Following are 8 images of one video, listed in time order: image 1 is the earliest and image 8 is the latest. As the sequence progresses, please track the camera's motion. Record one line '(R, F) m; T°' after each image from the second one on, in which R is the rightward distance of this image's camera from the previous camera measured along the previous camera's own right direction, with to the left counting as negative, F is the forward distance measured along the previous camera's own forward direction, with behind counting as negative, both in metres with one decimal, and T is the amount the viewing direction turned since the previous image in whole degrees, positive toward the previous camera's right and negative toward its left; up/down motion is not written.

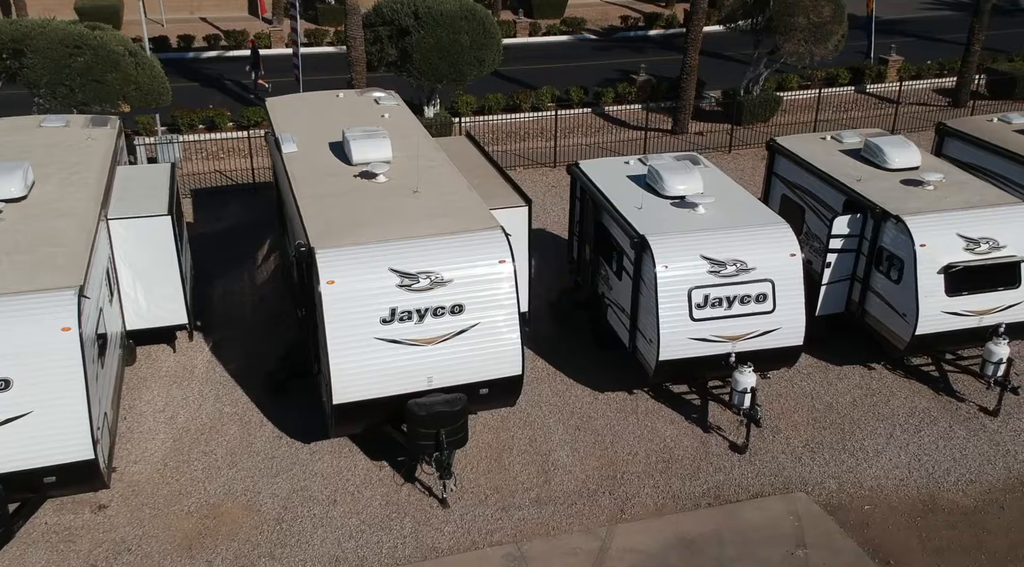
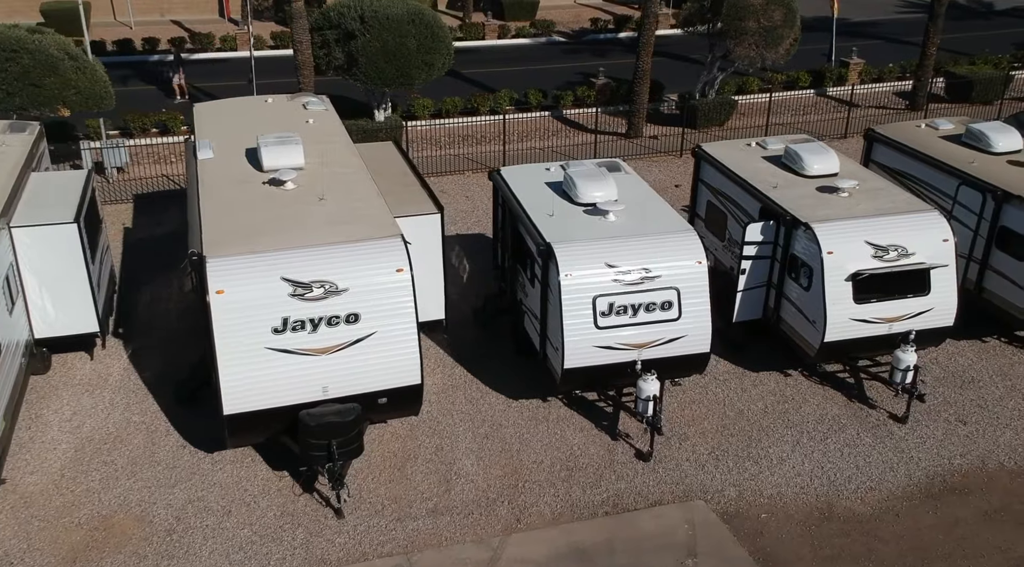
(+1.0, 0.0) m; +1°
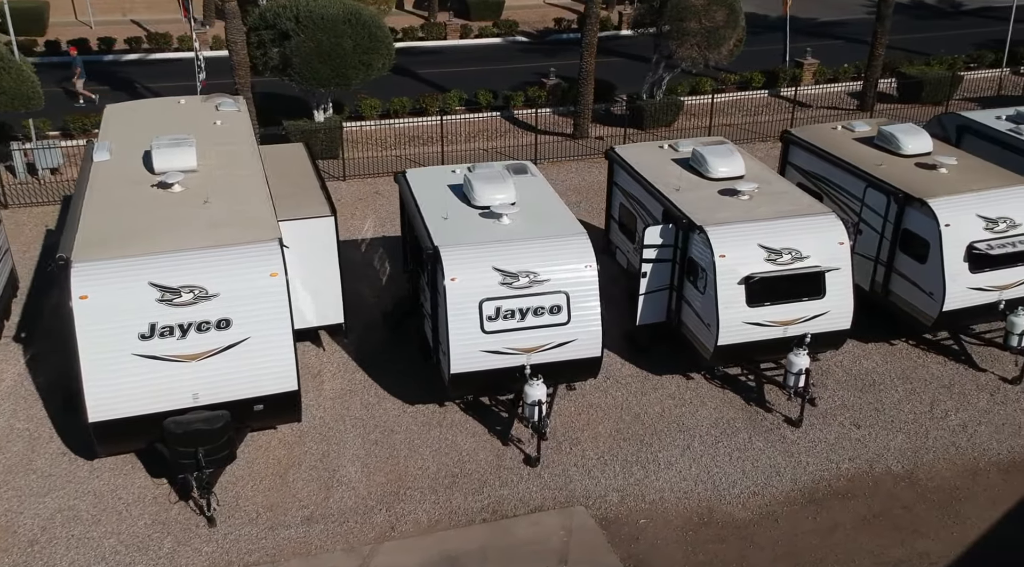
(+1.2, +0.1) m; +1°
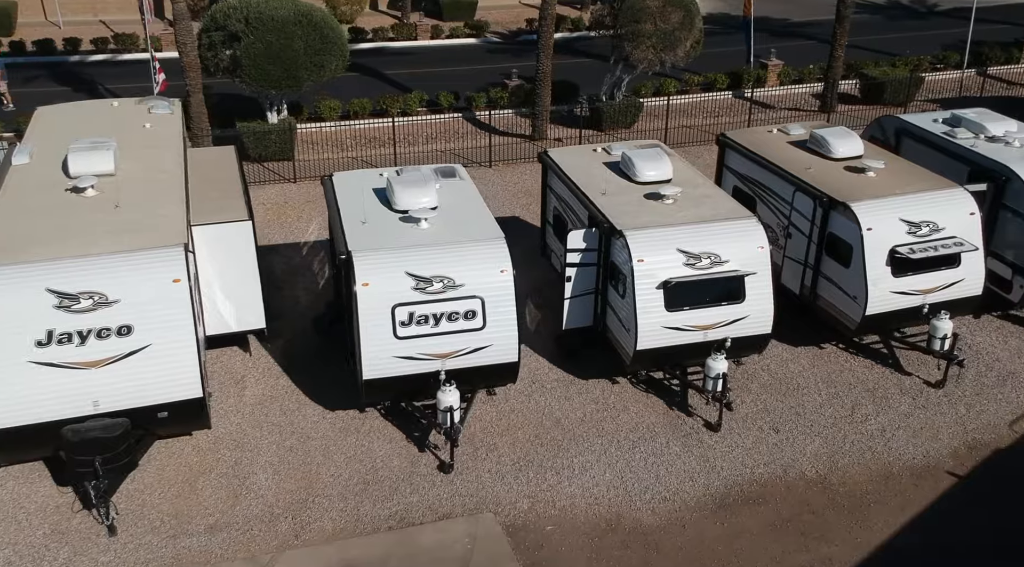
(+0.9, +0.1) m; +1°
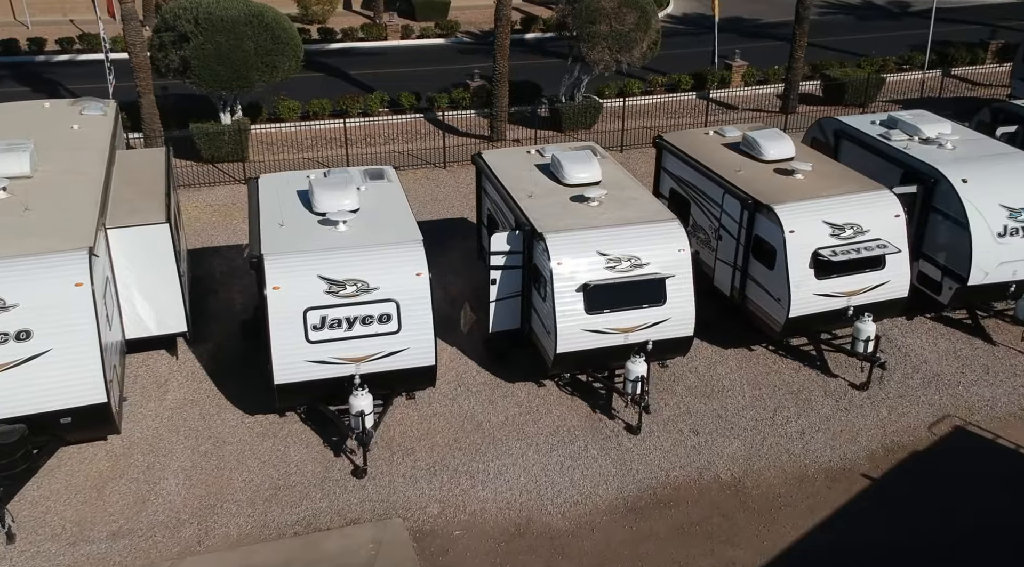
(+0.9, 0.0) m; +1°
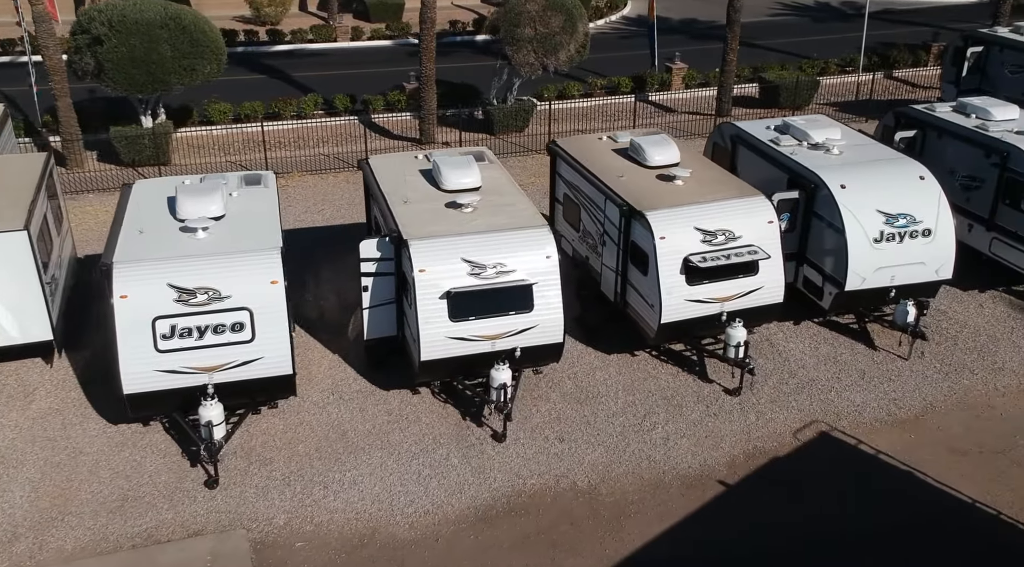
(+1.4, 0.0) m; +1°
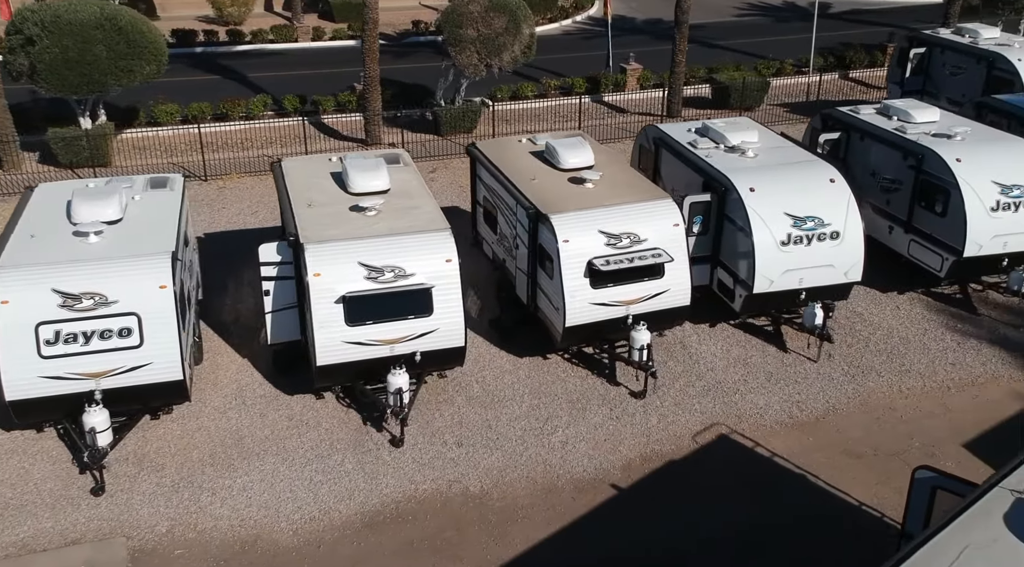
(+1.1, 0.0) m; +1°
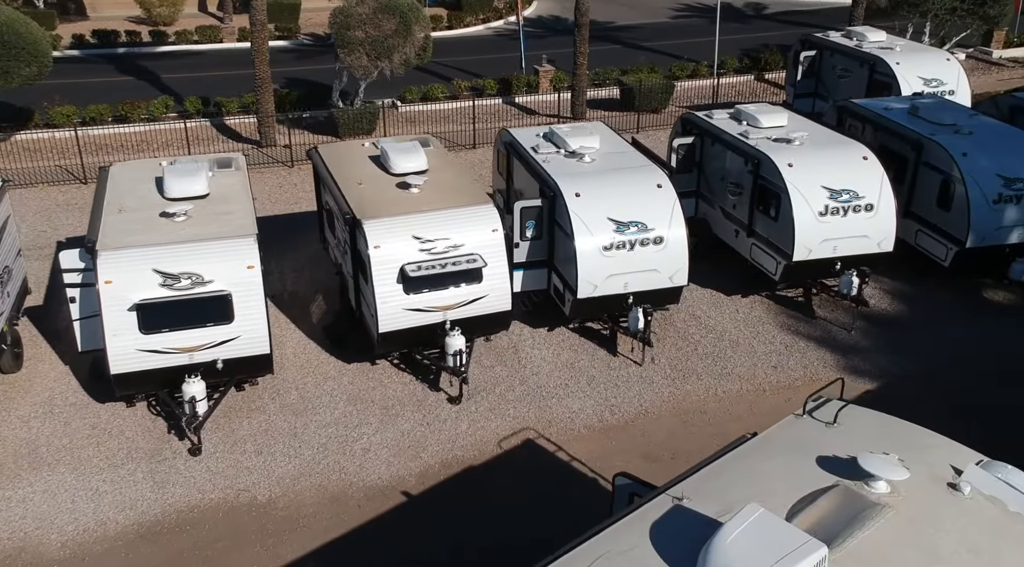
(+2.1, 0.0) m; +2°
